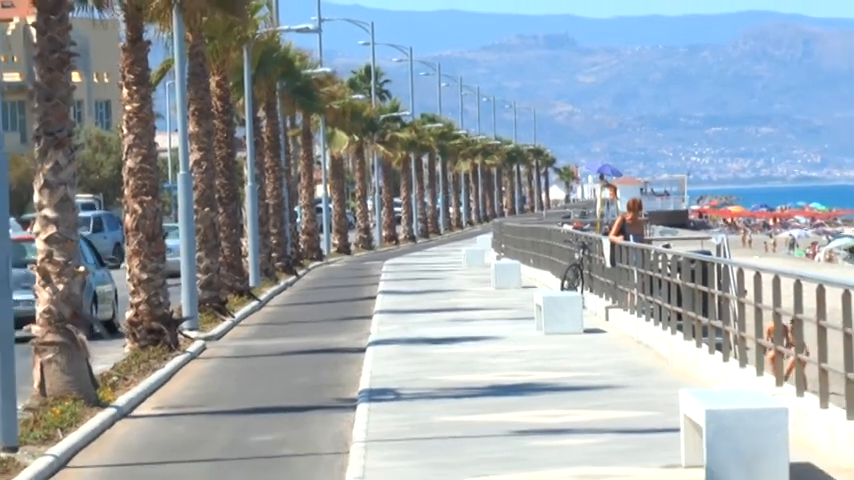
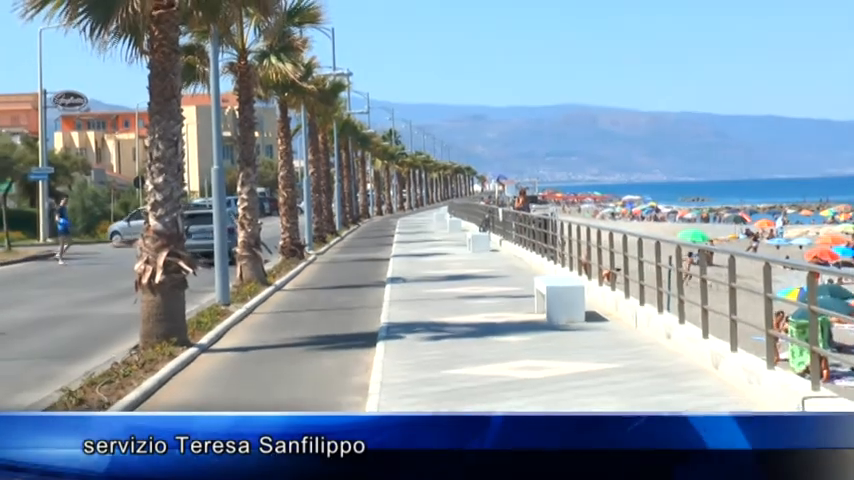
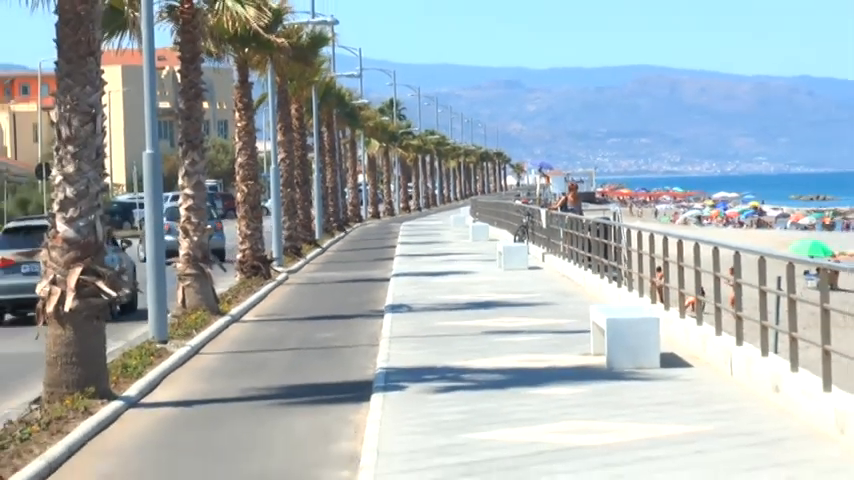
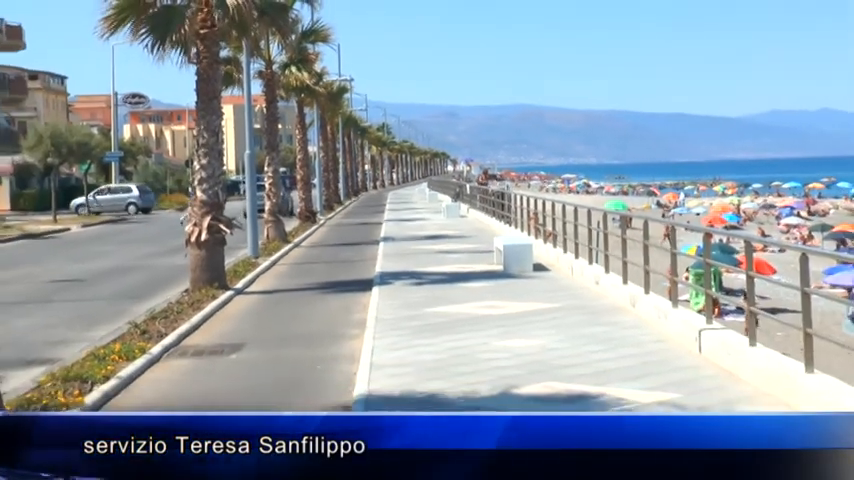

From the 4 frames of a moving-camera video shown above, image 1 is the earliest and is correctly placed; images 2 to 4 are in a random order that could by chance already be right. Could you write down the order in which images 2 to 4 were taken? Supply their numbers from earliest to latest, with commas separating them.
3, 2, 4
